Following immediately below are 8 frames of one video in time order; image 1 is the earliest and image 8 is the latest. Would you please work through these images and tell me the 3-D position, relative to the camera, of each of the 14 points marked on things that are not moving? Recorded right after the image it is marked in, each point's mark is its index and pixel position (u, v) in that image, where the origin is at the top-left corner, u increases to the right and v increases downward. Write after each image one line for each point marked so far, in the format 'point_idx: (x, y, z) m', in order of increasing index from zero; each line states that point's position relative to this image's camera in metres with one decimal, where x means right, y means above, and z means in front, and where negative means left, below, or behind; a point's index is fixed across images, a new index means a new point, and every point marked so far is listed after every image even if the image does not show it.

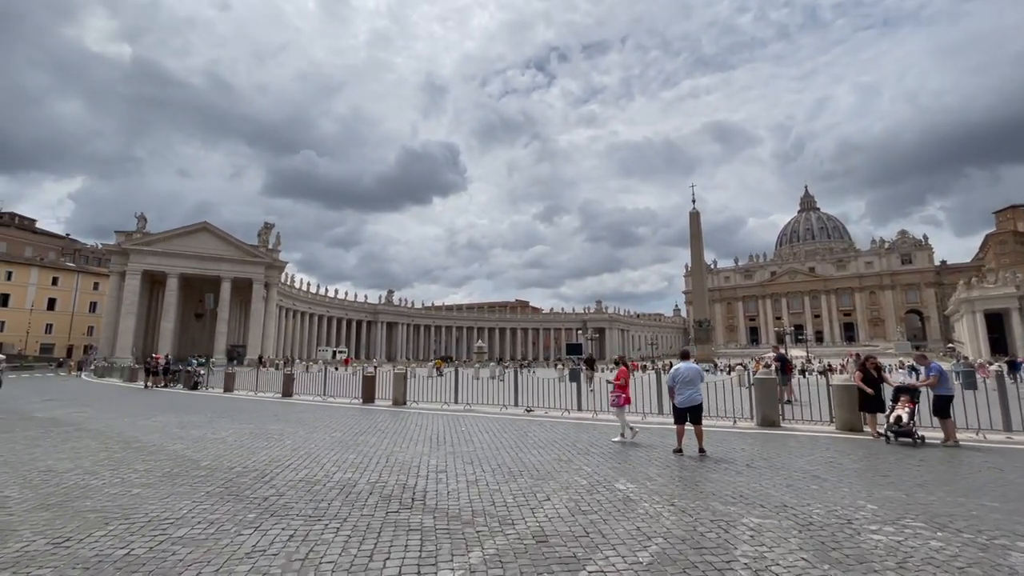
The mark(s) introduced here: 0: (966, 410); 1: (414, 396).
0: (+11.8, -3.2, +12.4) m
1: (-3.7, -4.1, +17.8) m
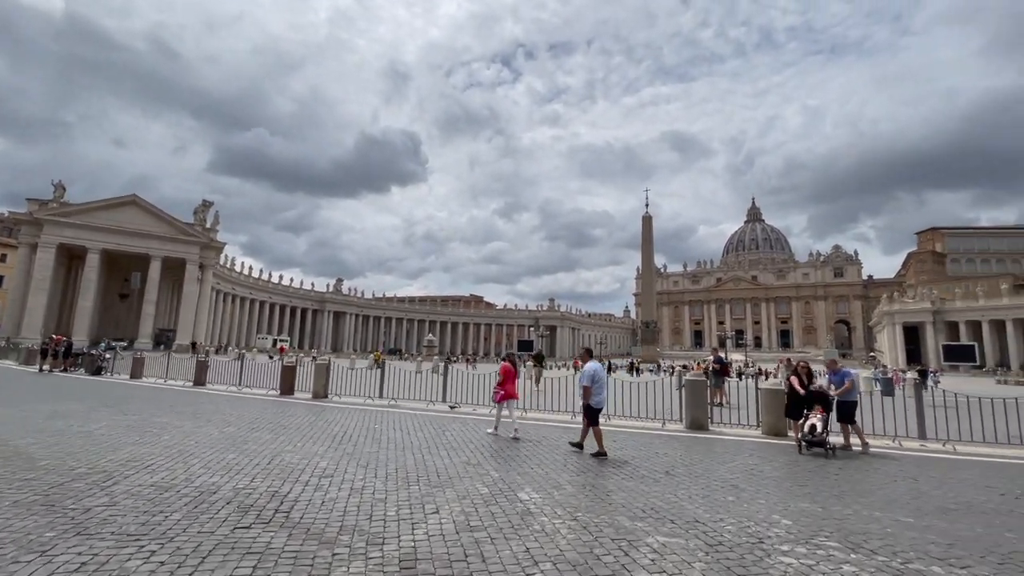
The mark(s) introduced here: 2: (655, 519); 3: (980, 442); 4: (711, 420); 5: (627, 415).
0: (+9.8, -3.5, +12.7) m
1: (-6.1, -3.5, +16.6) m
2: (+1.5, -2.4, +5.0) m
3: (+9.6, -3.2, +9.8) m
4: (+5.0, -3.3, +12.1) m
5: (+3.0, -3.3, +12.5) m
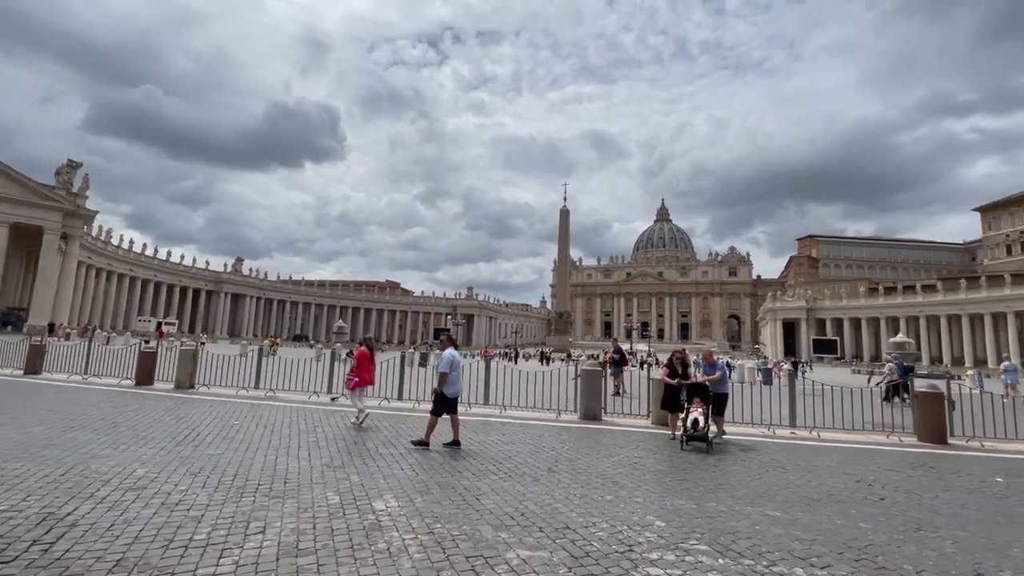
0: (+7.0, -3.4, +13.5) m
1: (-9.3, -2.8, +14.7) m
2: (+0.1, -2.2, +4.4) m
3: (+7.2, -3.1, +10.5) m
4: (+2.3, -3.1, +12.1) m
5: (+0.3, -3.0, +12.1) m
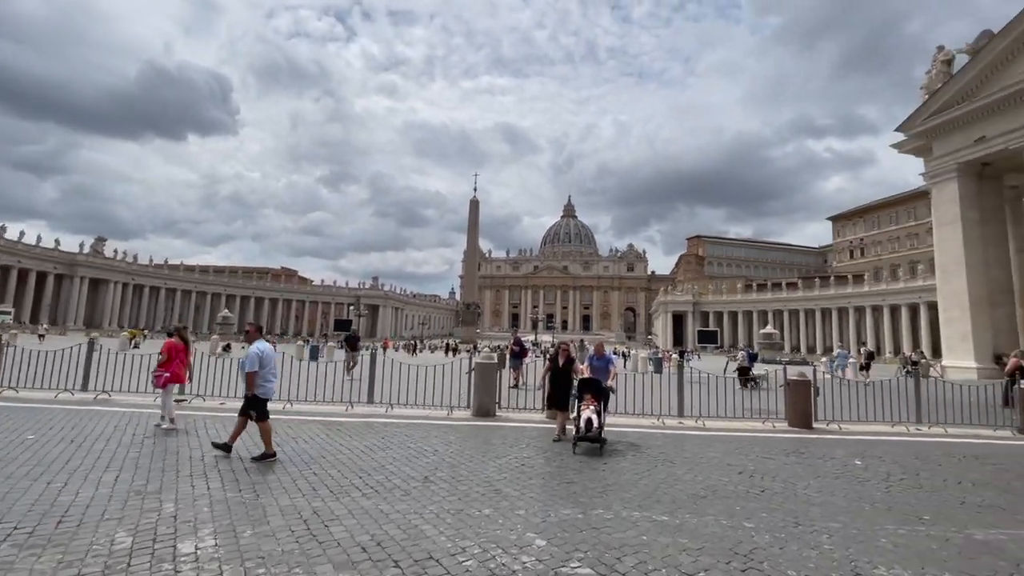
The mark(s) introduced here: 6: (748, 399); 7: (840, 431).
0: (+4.0, -3.1, +13.8) m
1: (-12.2, -2.3, +11.9) m
2: (-1.0, -2.1, +3.6) m
3: (+4.8, -2.9, +10.9) m
4: (-0.3, -2.8, +11.5) m
5: (-2.3, -2.7, +11.1) m
6: (+6.7, -3.2, +13.6) m
7: (+6.7, -2.9, +9.8) m
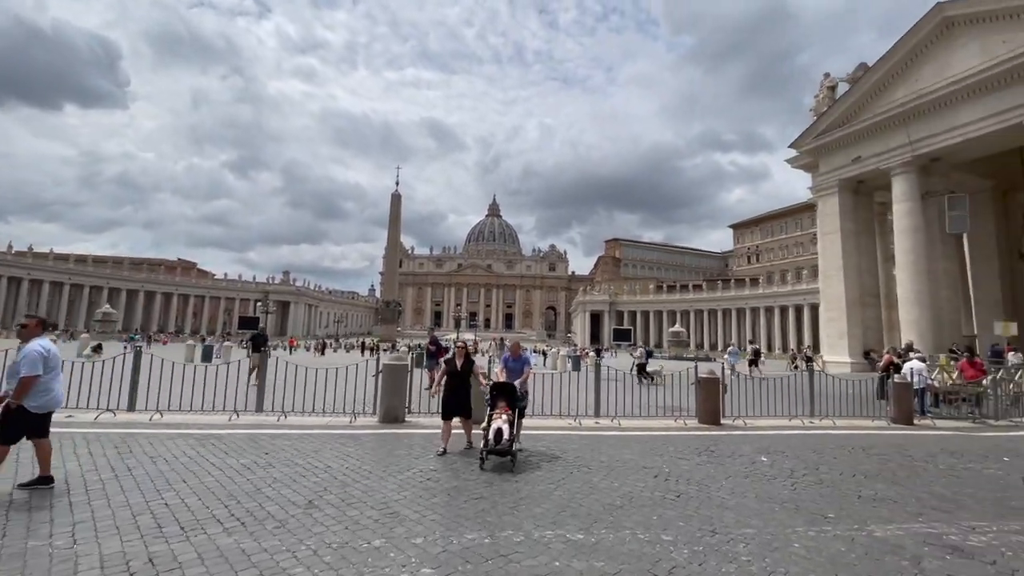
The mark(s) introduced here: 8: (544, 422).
0: (+1.6, -3.1, +13.6) m
1: (-14.1, -2.0, +9.1) m
2: (-1.7, -2.0, +2.8) m
3: (+2.9, -2.9, +10.9) m
4: (-2.3, -2.7, +10.7) m
5: (-4.2, -2.5, +10.0) m
6: (+4.3, -3.2, +13.8) m
7: (+5.0, -3.0, +10.2) m
8: (+0.6, -2.7, +9.8) m
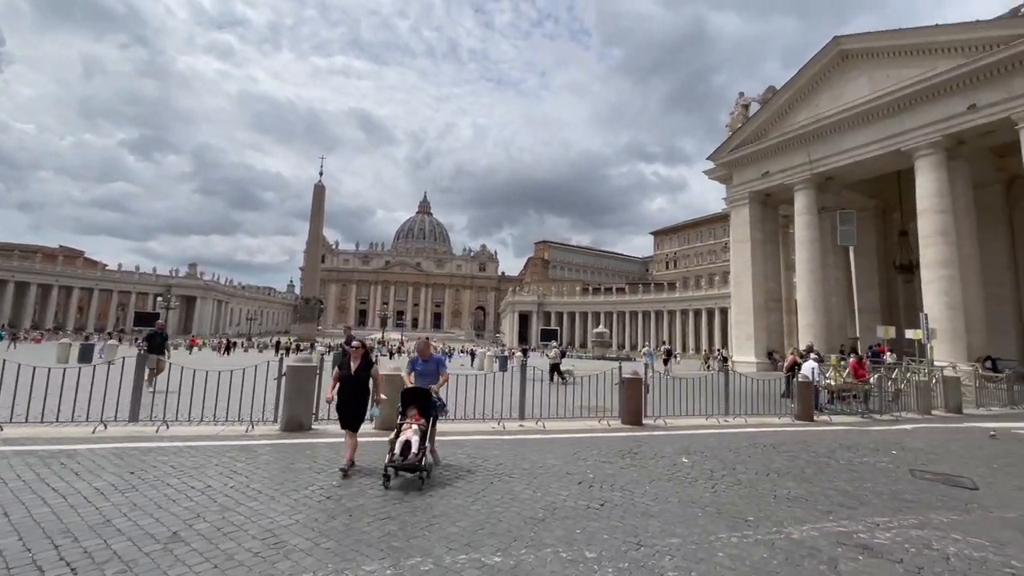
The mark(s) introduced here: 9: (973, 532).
0: (-0.5, -3.0, +13.2) m
1: (-15.4, -1.6, +6.5) m
2: (-2.2, -1.9, +2.0) m
3: (+1.1, -2.9, +10.8) m
4: (-3.9, -2.6, +9.8) m
5: (-5.7, -2.4, +8.8) m
6: (+2.1, -3.2, +13.8) m
7: (+3.3, -3.0, +10.3) m
8: (-0.9, -2.7, +9.3) m
9: (+4.8, -2.6, +5.0) m
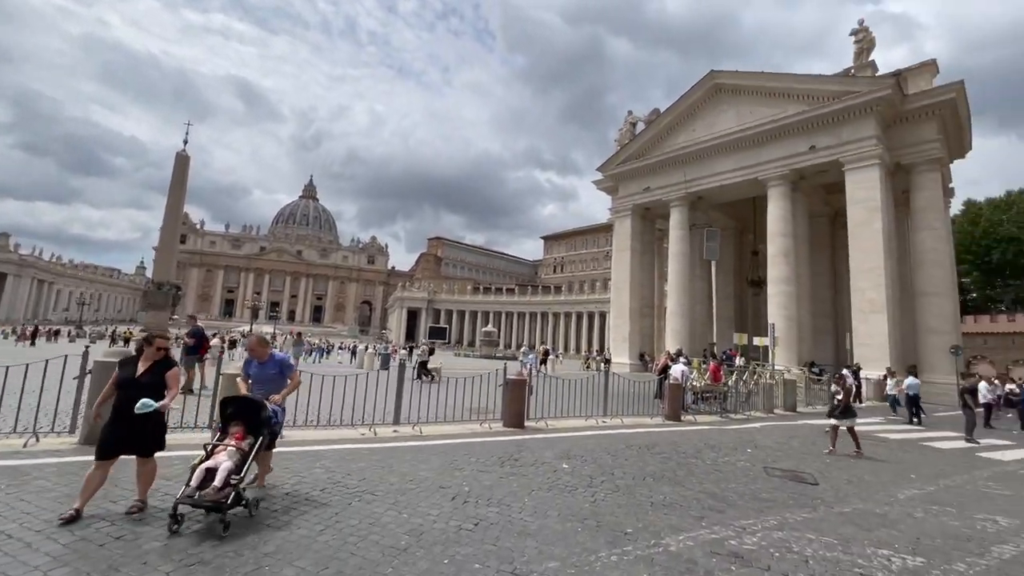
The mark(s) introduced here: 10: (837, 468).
0: (-3.6, -2.8, +12.1) m
1: (-16.5, -0.7, +2.2) m
2: (-2.7, -1.7, +0.8) m
3: (-1.5, -2.8, +10.1) m
4: (-6.1, -2.2, +8.0) m
5: (-7.7, -1.9, +6.6) m
6: (-1.2, -3.1, +13.3) m
7: (+0.7, -3.0, +10.1) m
8: (-3.1, -2.5, +8.1) m
9: (+3.4, -2.7, +5.3) m
10: (+5.9, -3.3, +8.7) m
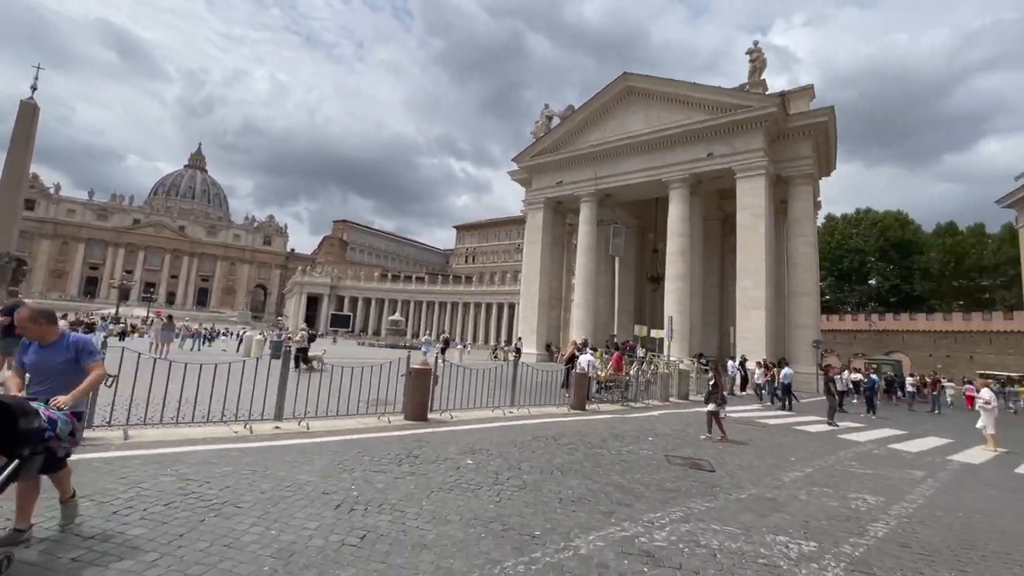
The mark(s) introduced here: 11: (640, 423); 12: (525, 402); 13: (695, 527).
0: (-5.8, -2.3, +10.6) m
1: (-16.6, 0.0, -1.5) m
2: (-2.8, -1.5, -0.3) m
3: (-3.4, -2.4, +9.1) m
4: (-7.5, -1.7, +6.1) m
5: (-8.8, -1.4, +4.5) m
6: (-3.7, -2.6, +12.3) m
7: (-1.2, -2.7, +9.5) m
8: (-4.6, -2.1, +6.9) m
9: (+2.3, -2.6, +5.3) m
10: (+4.1, -3.2, +9.1) m
11: (+3.3, -3.4, +12.0) m
12: (+0.4, -3.3, +13.7) m
13: (+1.9, -2.5, +4.9) m
